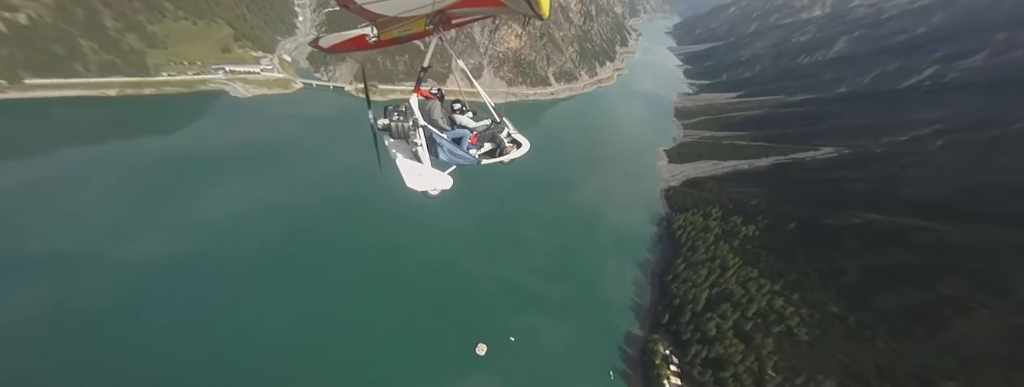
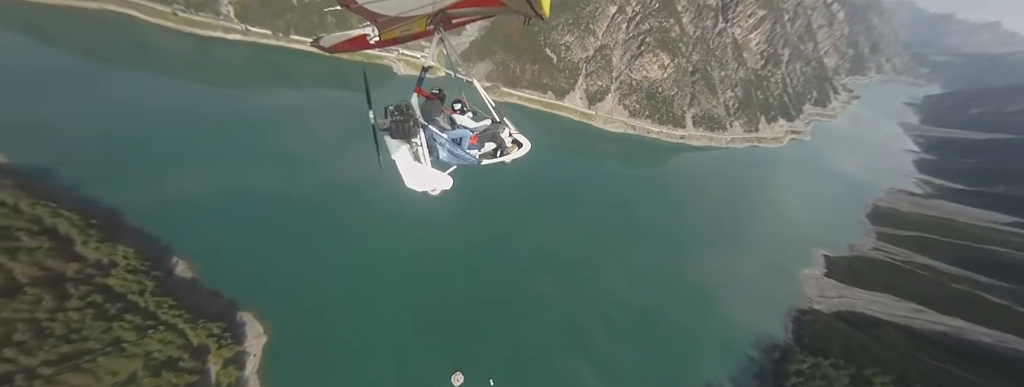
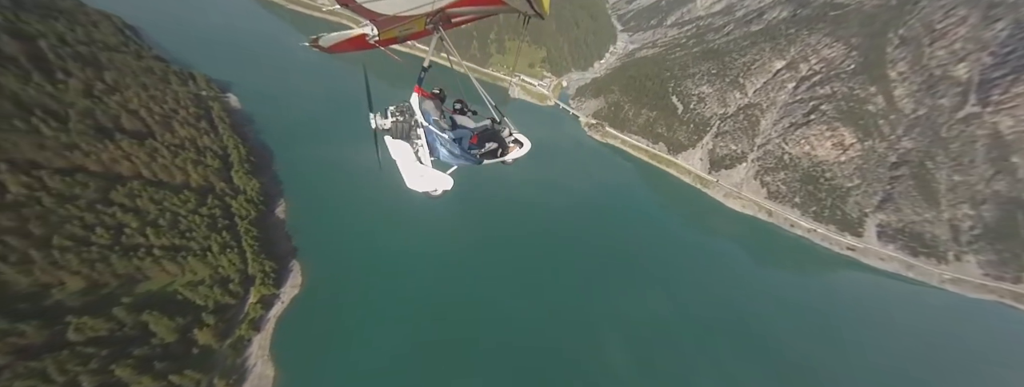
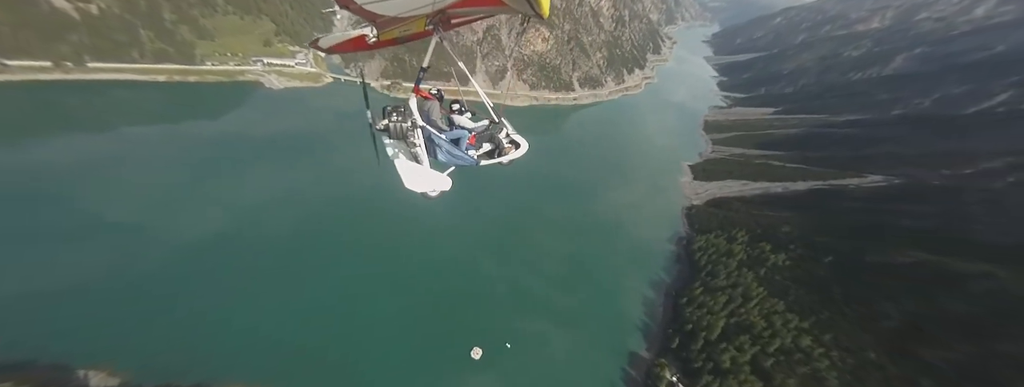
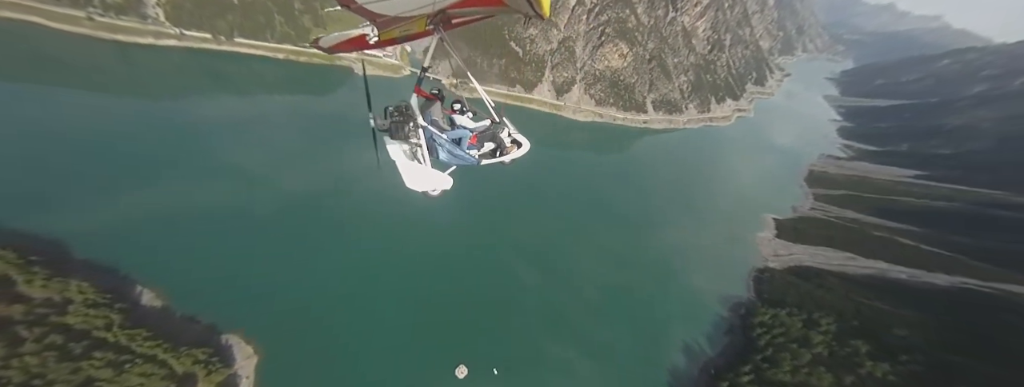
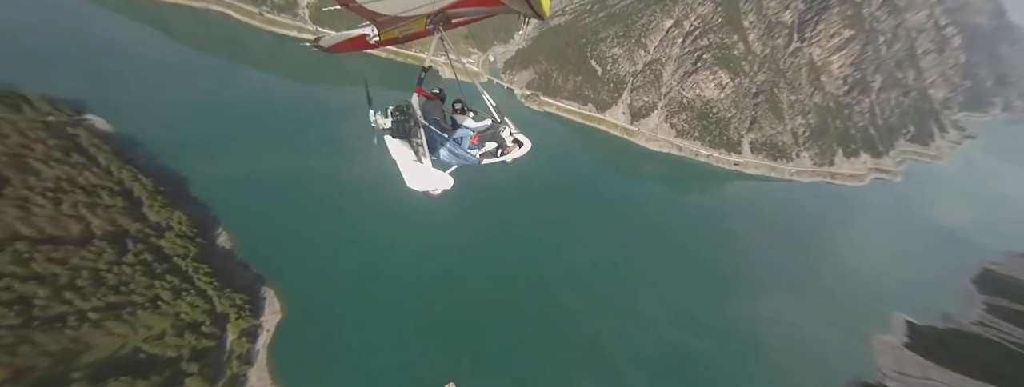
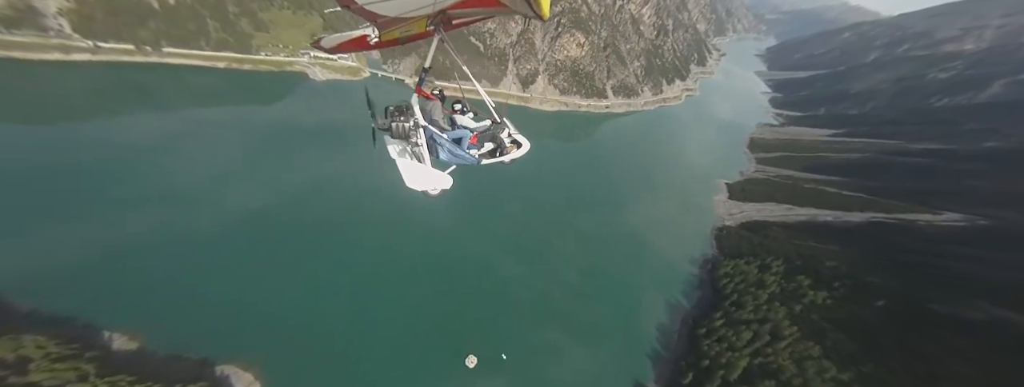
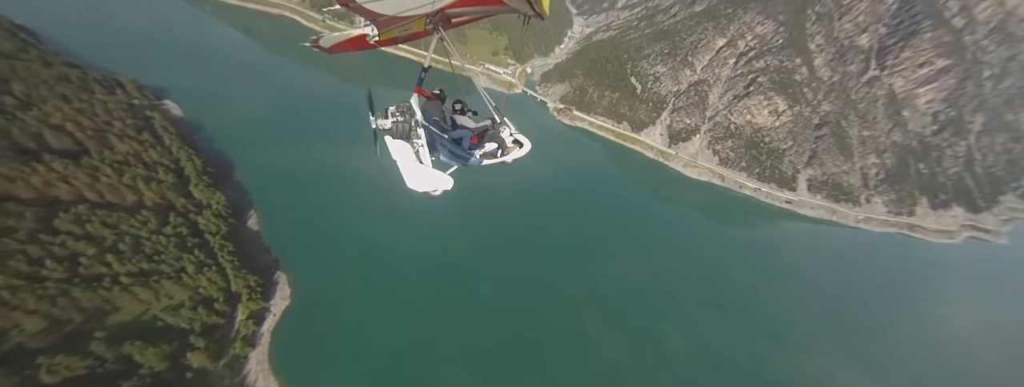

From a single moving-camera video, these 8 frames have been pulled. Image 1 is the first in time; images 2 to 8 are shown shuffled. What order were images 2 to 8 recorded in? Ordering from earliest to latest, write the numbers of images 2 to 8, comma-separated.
4, 7, 5, 2, 6, 8, 3
